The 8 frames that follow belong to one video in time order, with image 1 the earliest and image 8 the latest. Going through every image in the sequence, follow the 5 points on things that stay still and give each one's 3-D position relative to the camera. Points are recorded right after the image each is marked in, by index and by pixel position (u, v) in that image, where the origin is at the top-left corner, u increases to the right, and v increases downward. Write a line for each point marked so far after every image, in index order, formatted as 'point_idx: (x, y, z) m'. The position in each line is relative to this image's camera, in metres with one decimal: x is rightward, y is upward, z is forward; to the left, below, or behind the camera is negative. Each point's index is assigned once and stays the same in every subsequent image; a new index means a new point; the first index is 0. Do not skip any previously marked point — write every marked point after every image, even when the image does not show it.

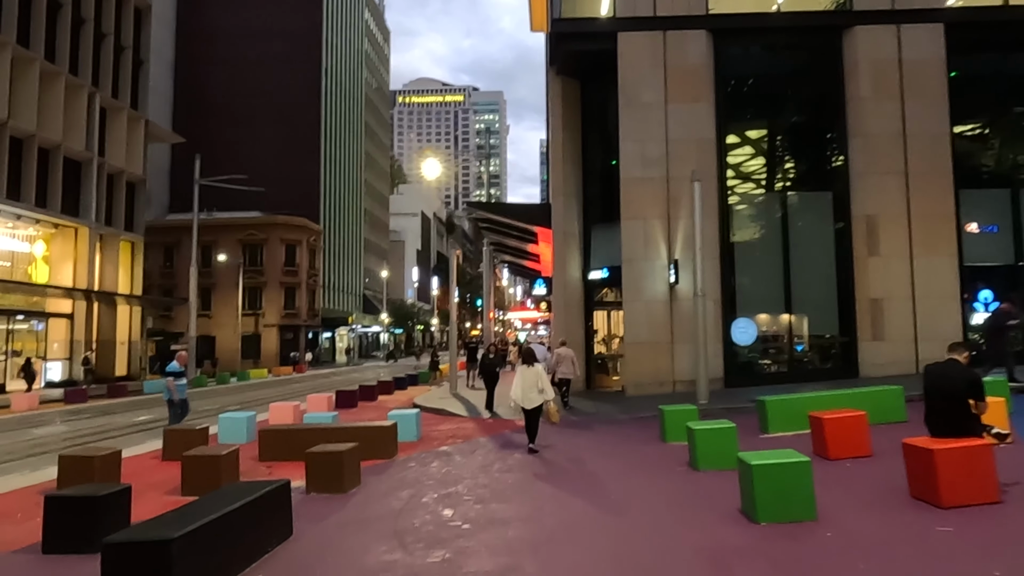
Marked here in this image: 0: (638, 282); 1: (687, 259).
0: (+3.5, +0.2, +19.6) m
1: (+5.0, +0.8, +19.6) m
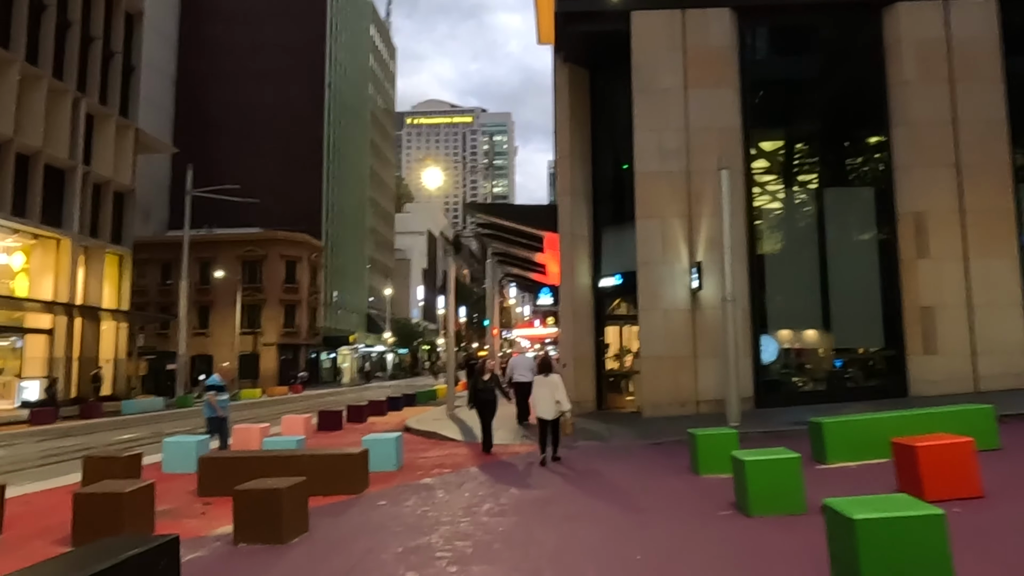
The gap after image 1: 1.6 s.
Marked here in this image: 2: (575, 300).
0: (+3.6, 0.0, +17.4) m
1: (+5.0, +0.6, +17.4) m
2: (+1.8, -0.4, +20.0) m
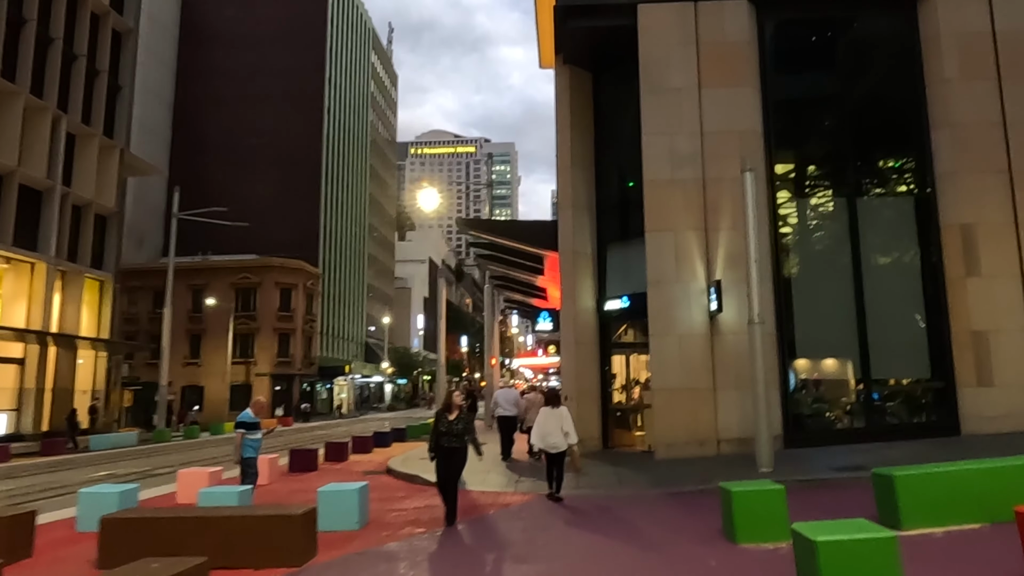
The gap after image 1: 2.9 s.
0: (+3.4, -0.5, +15.3) m
1: (+4.9, +0.1, +15.3) m
2: (+1.7, -1.0, +18.0) m
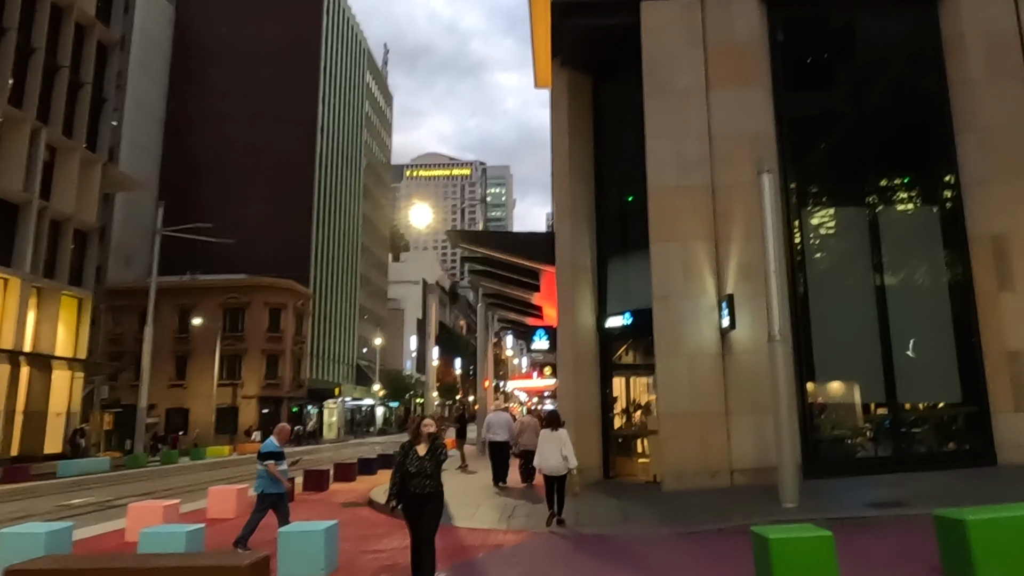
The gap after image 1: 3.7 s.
0: (+3.3, -0.8, +14.0) m
1: (+4.7, -0.2, +14.1) m
2: (+1.5, -1.3, +16.7) m
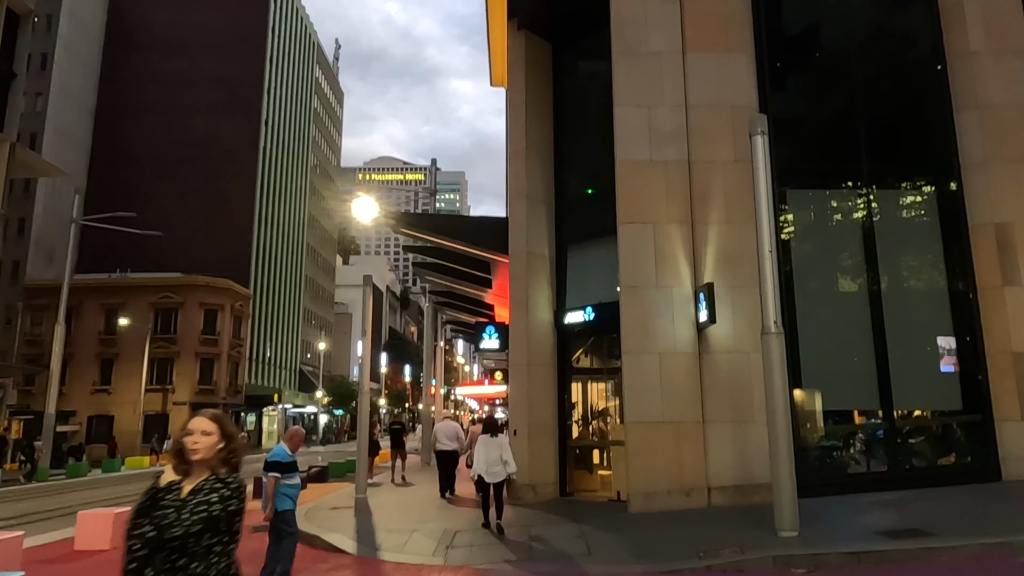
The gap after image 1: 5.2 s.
0: (+2.3, -0.6, +12.1) m
1: (+3.8, 0.0, +12.3) m
2: (+0.4, -1.1, +14.6) m
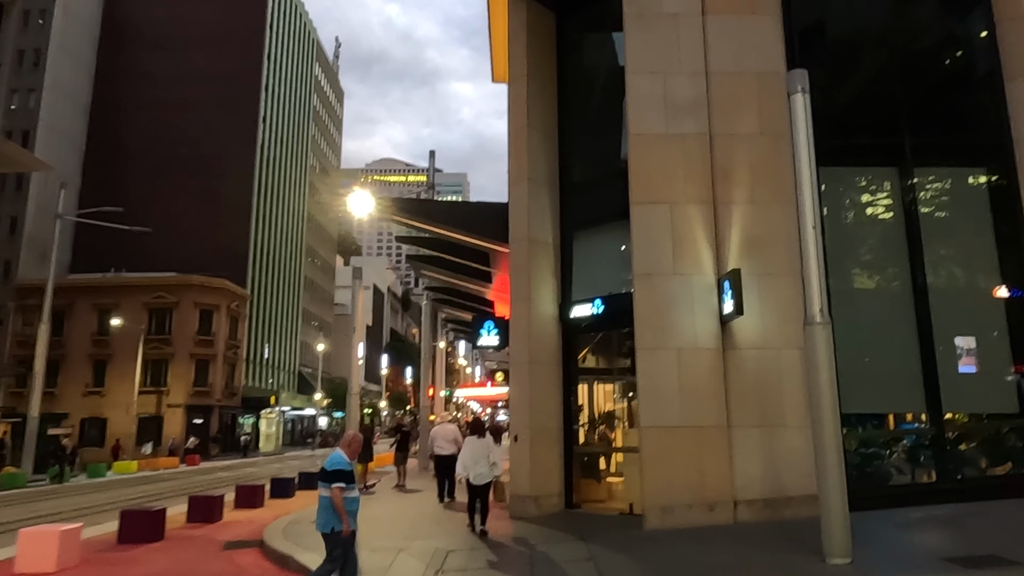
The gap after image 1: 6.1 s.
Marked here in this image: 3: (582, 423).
0: (+2.3, -0.4, +10.8) m
1: (+3.8, +0.2, +10.9) m
2: (+0.4, -1.0, +13.3) m
3: (+1.4, -2.6, +13.5) m
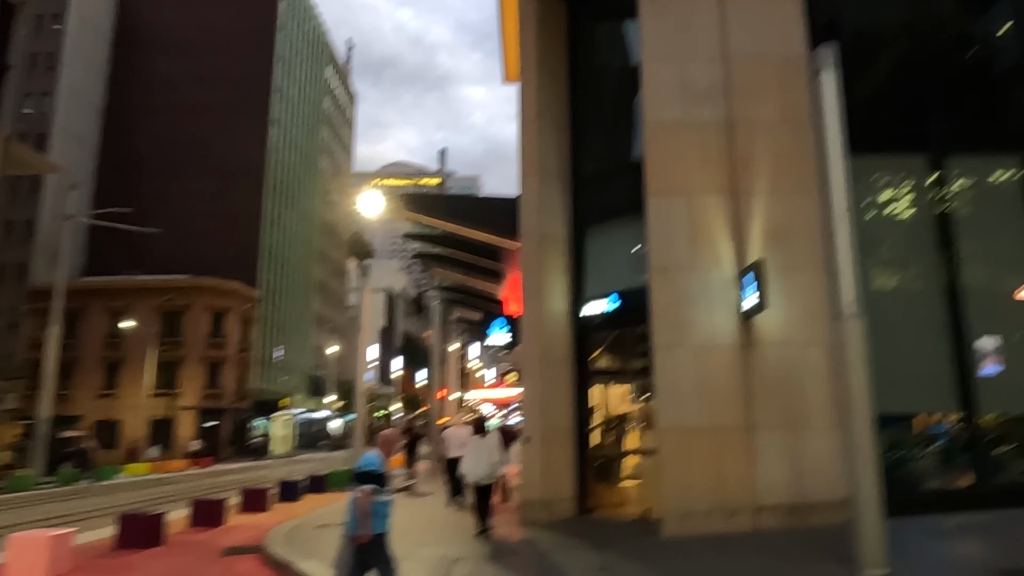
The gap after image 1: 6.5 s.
0: (+2.5, -0.3, +10.3) m
1: (+3.9, +0.3, +10.4) m
2: (+0.6, -0.9, +12.8) m
3: (+1.5, -2.5, +12.9) m
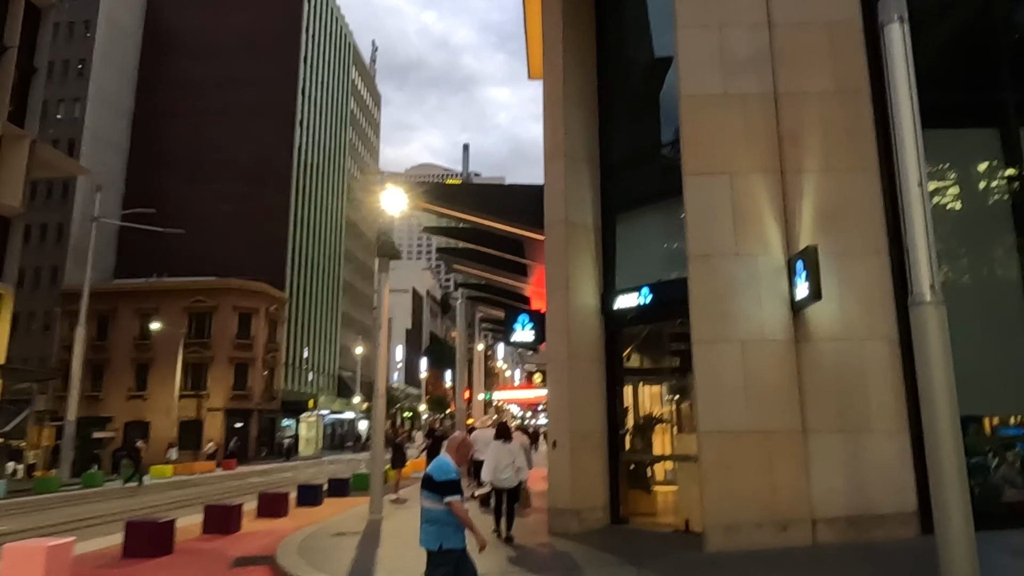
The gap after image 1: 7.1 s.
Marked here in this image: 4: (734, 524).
0: (+2.8, -0.1, +9.3) m
1: (+4.3, +0.5, +9.4) m
2: (+1.0, -0.8, +11.9) m
3: (+2.0, -2.4, +12.0) m
4: (+2.8, -3.0, +8.8) m
